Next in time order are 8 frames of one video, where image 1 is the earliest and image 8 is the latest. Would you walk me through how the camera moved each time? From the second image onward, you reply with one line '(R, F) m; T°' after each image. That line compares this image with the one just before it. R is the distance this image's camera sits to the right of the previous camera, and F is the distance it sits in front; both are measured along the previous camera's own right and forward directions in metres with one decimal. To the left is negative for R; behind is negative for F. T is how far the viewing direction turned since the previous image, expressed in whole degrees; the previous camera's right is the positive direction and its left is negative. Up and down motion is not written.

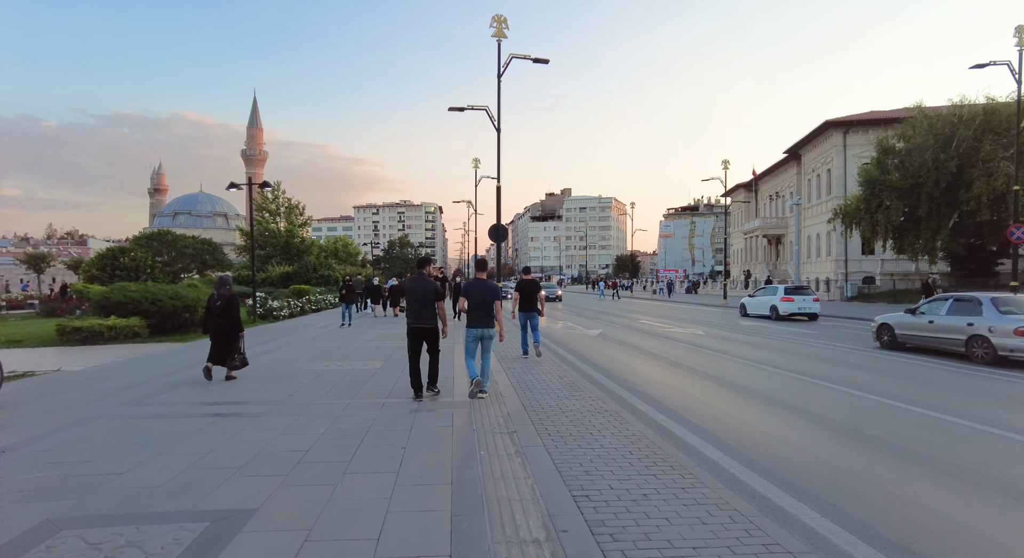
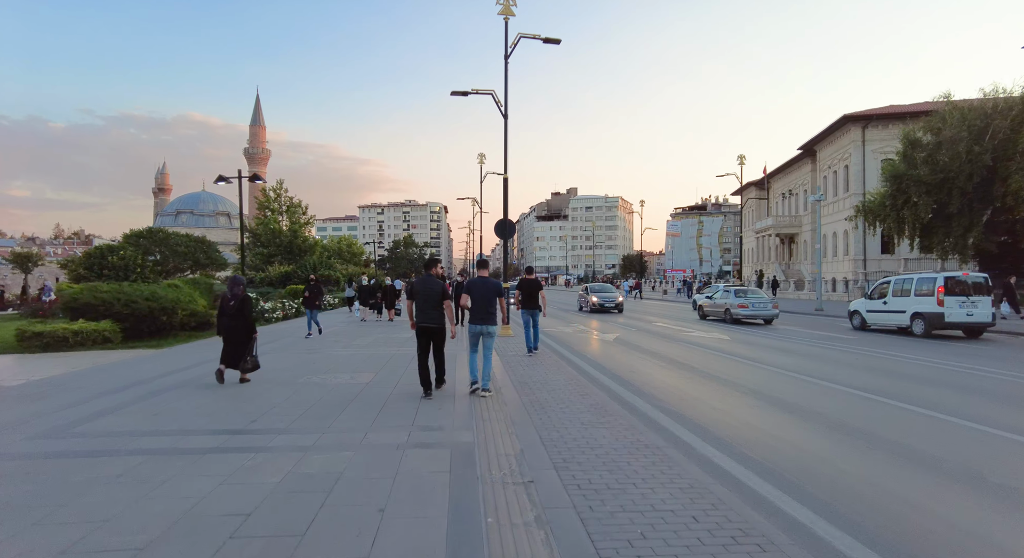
(-0.1, +1.2) m; -1°
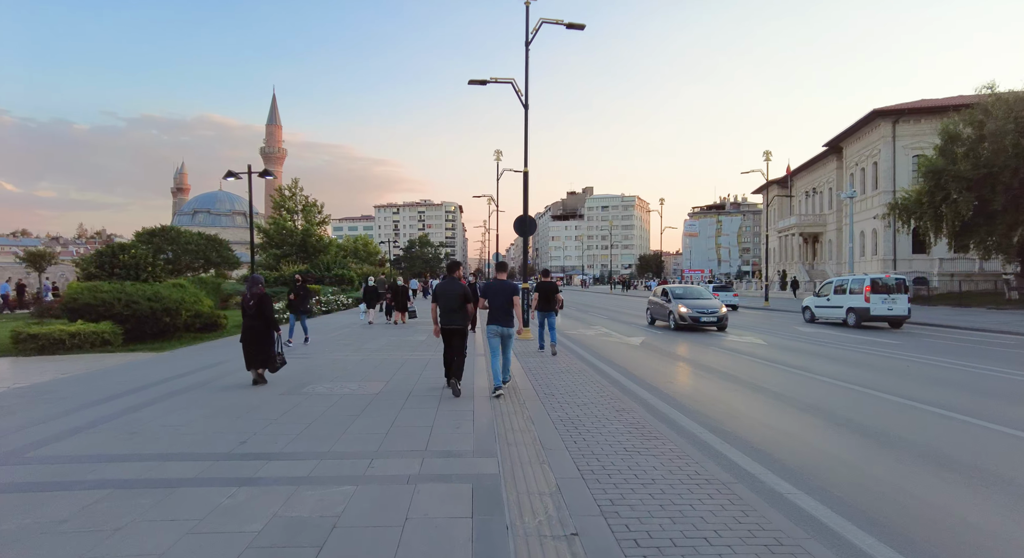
(-0.1, +0.8) m; -2°
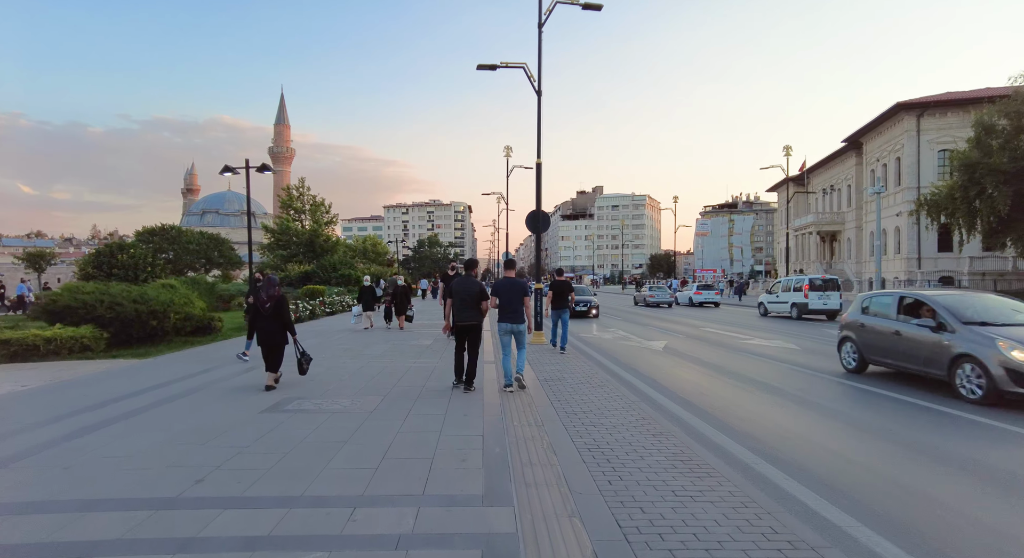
(-0.1, +0.9) m; -1°
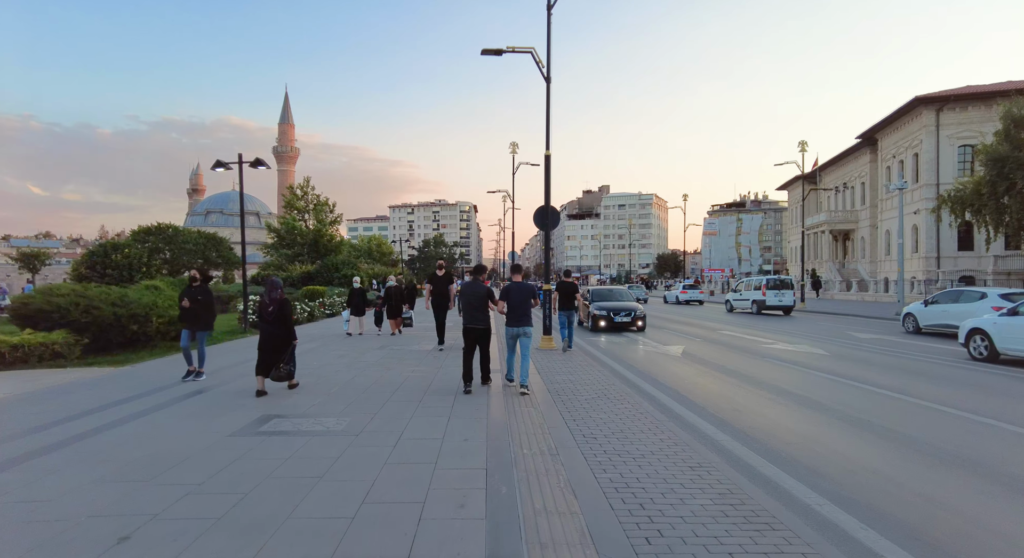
(0.0, +0.8) m; -1°
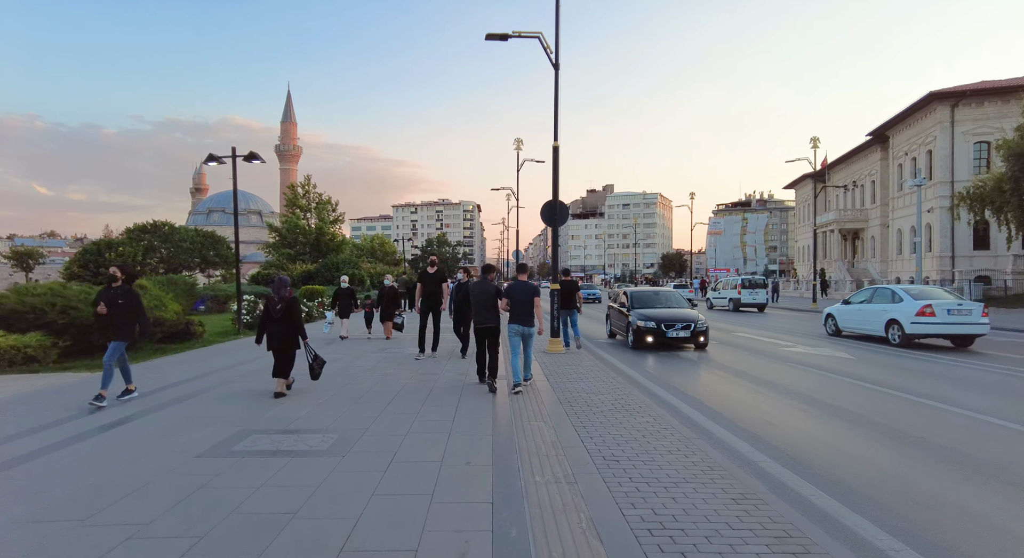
(-0.1, +0.6) m; 0°
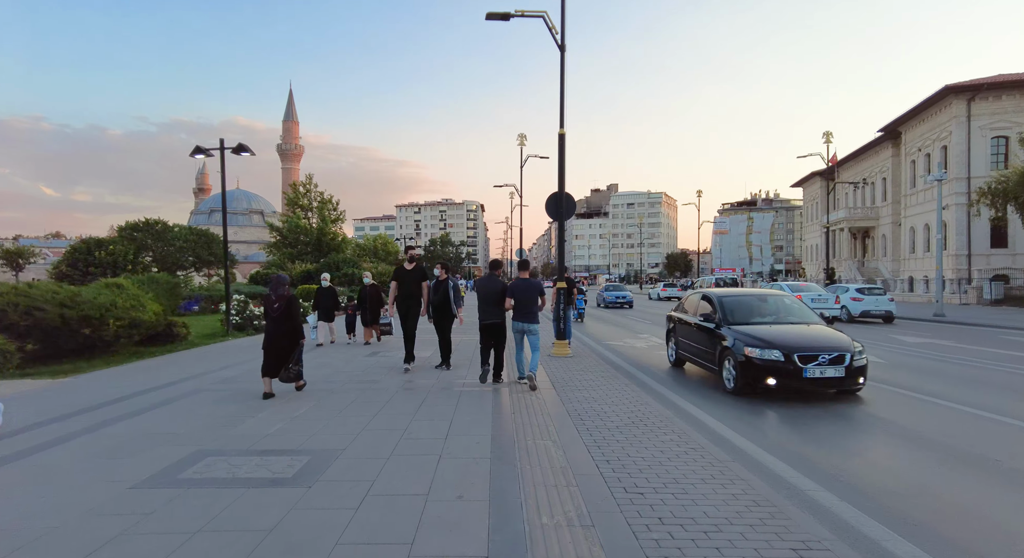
(0.0, +0.7) m; 0°
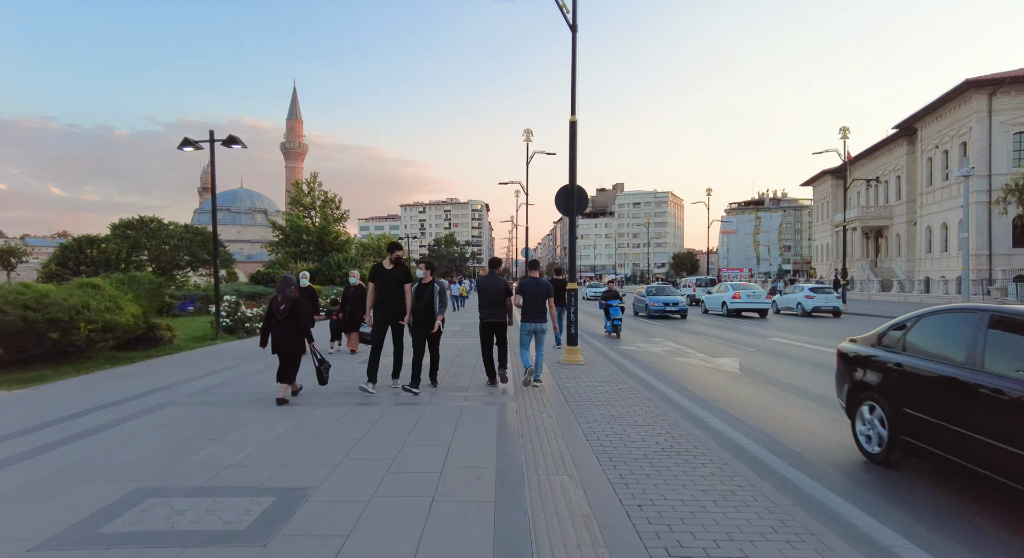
(0.0, +0.8) m; -1°
